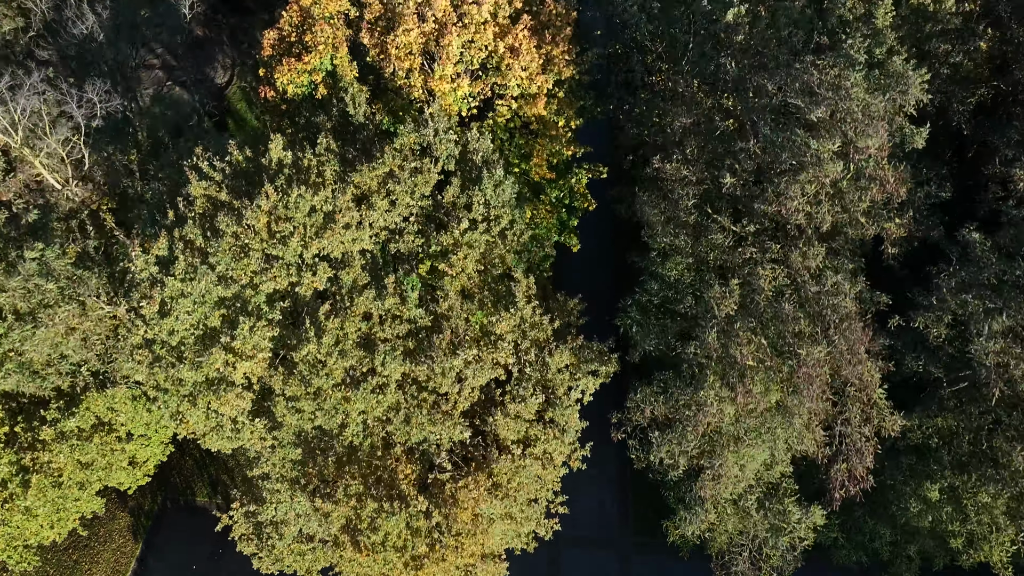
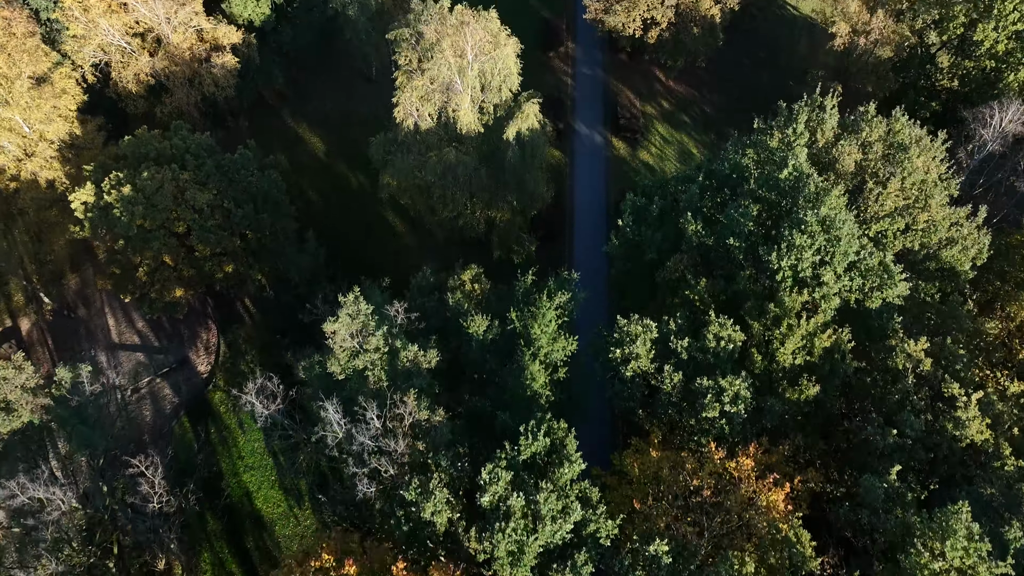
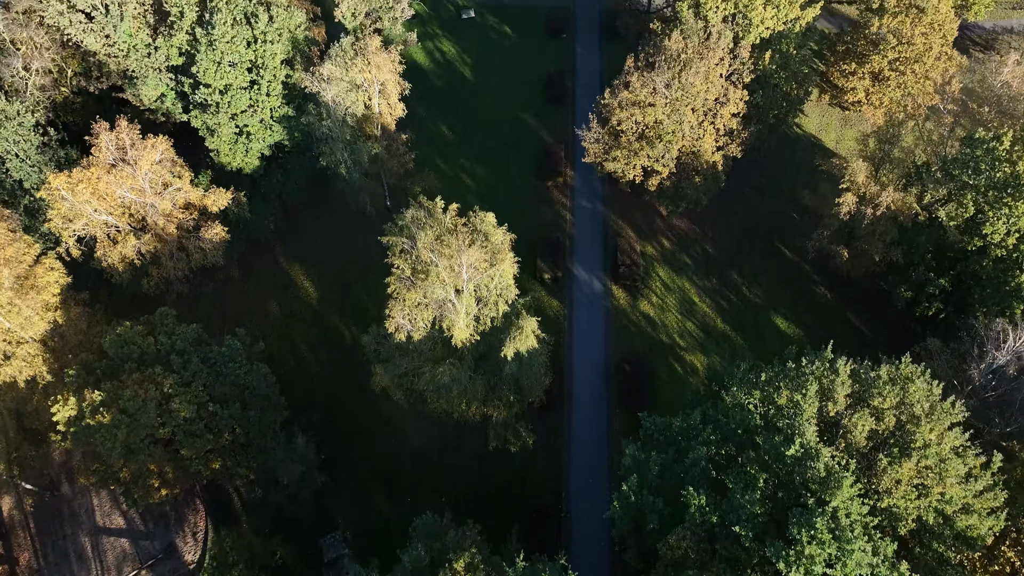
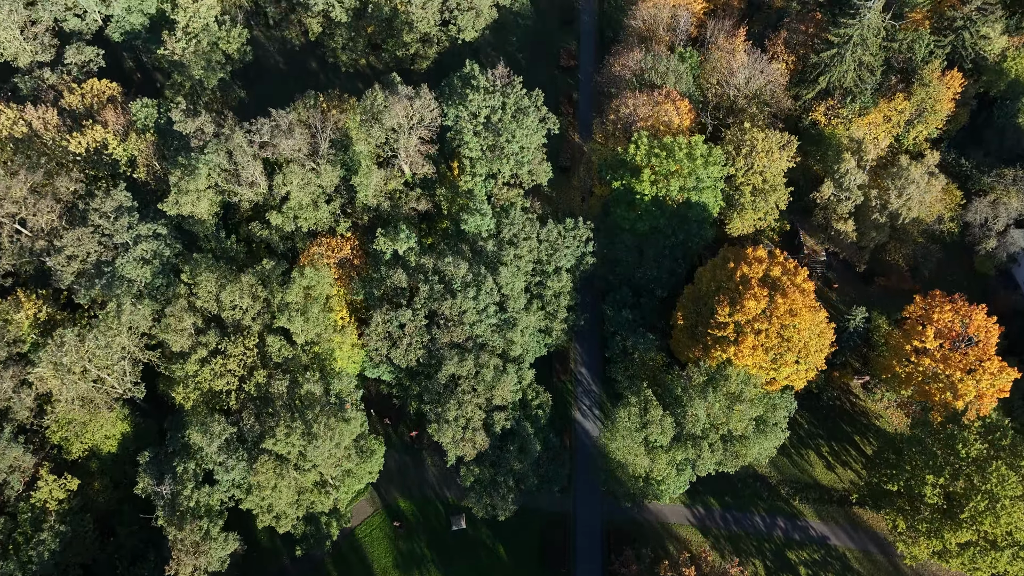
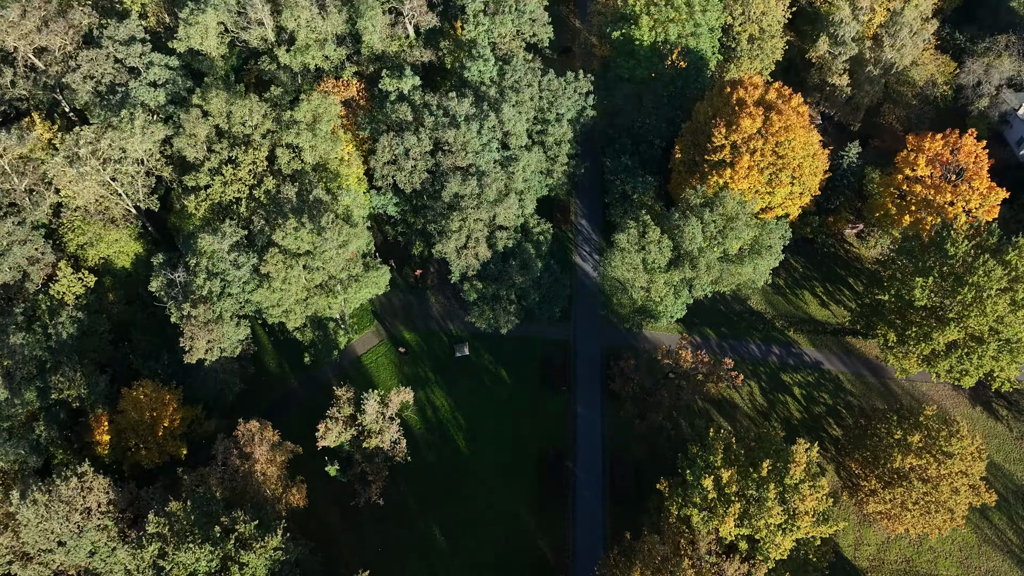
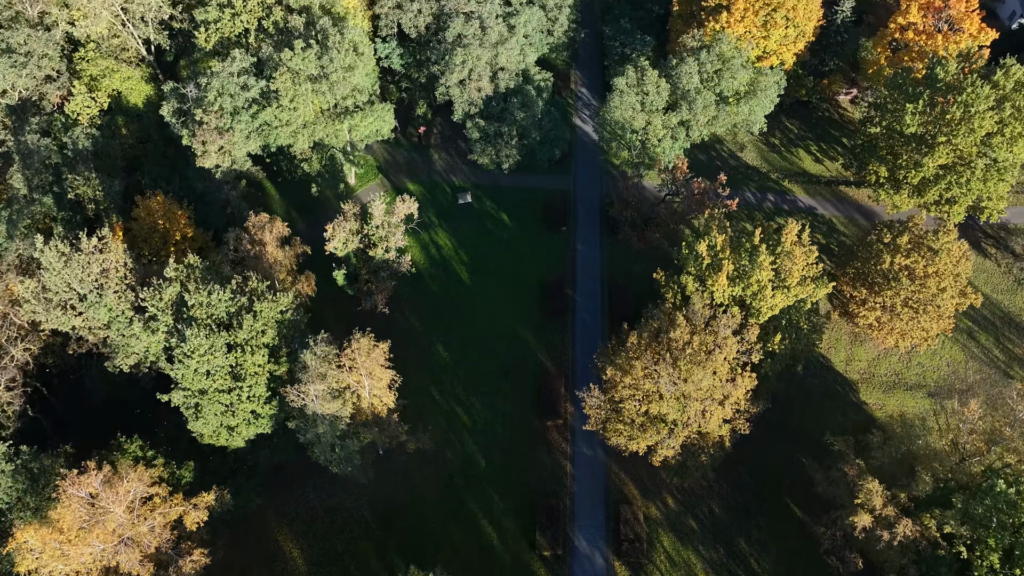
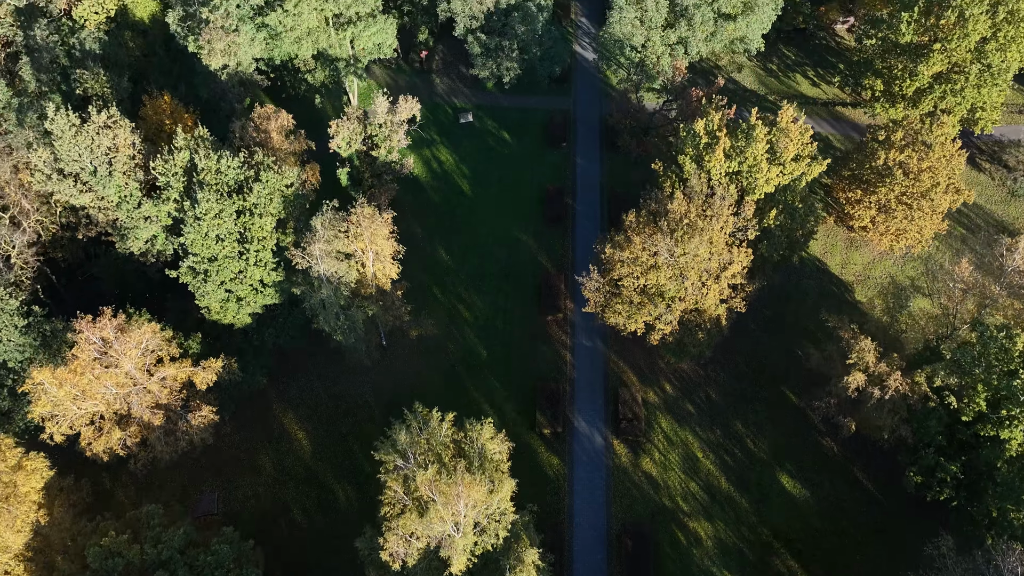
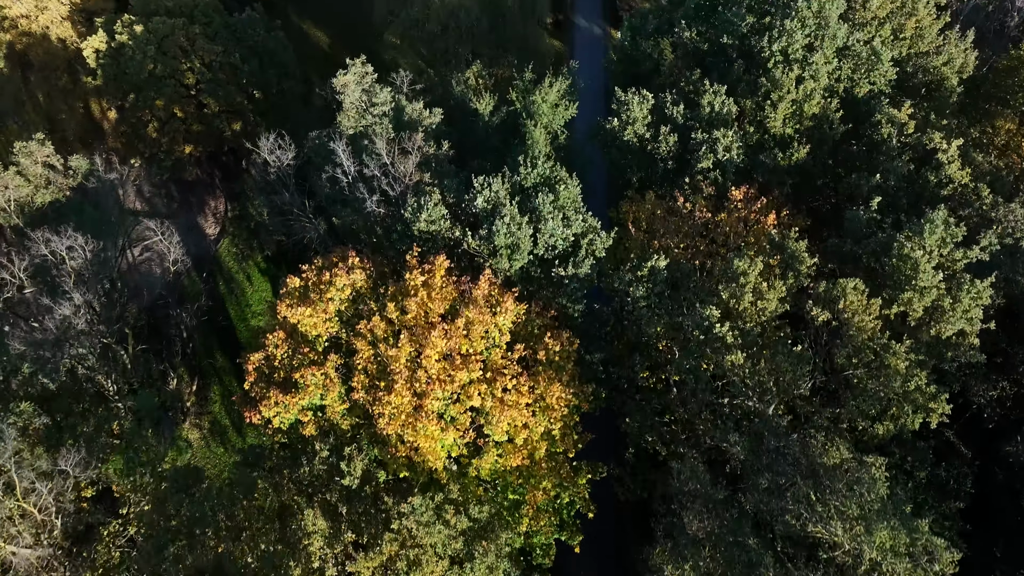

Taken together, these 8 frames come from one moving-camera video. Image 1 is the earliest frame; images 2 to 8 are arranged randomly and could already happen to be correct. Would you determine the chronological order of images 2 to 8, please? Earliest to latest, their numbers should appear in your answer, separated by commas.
8, 2, 3, 7, 6, 5, 4
